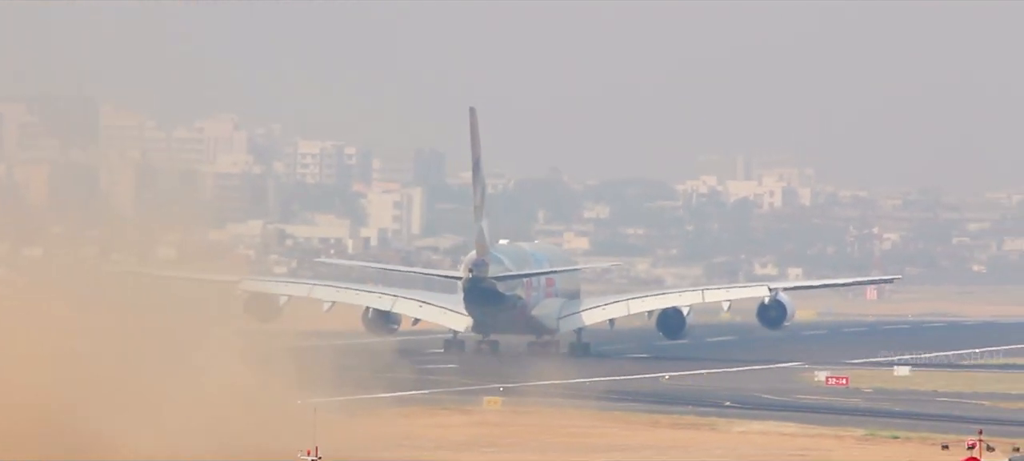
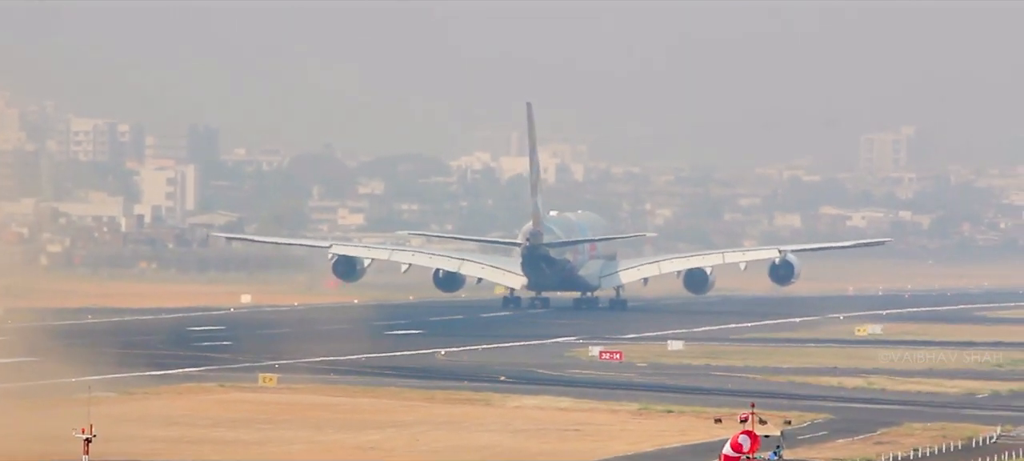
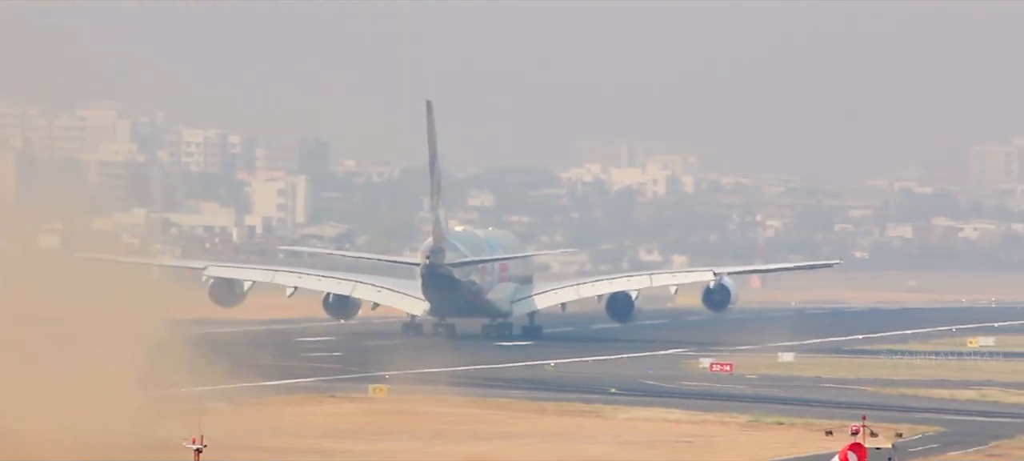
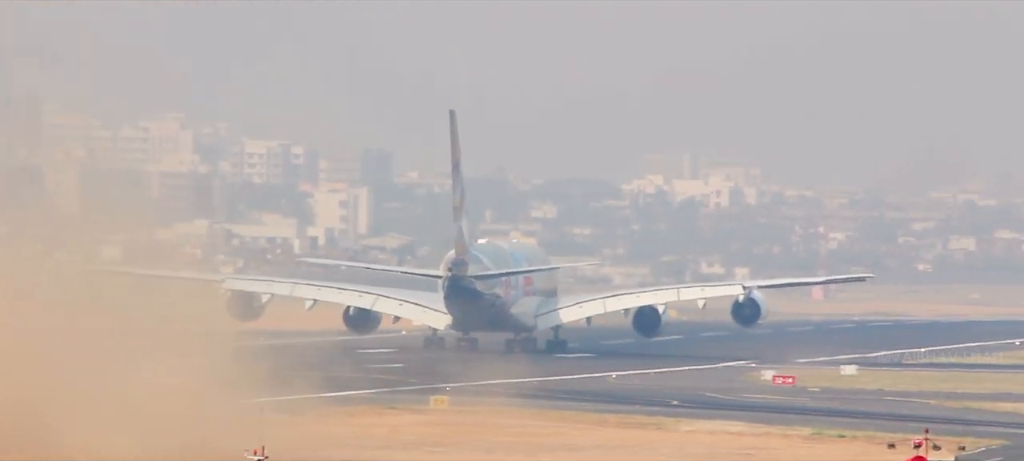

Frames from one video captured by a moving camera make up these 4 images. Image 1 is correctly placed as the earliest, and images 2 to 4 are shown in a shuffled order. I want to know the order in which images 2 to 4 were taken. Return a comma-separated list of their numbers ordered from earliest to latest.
4, 3, 2
